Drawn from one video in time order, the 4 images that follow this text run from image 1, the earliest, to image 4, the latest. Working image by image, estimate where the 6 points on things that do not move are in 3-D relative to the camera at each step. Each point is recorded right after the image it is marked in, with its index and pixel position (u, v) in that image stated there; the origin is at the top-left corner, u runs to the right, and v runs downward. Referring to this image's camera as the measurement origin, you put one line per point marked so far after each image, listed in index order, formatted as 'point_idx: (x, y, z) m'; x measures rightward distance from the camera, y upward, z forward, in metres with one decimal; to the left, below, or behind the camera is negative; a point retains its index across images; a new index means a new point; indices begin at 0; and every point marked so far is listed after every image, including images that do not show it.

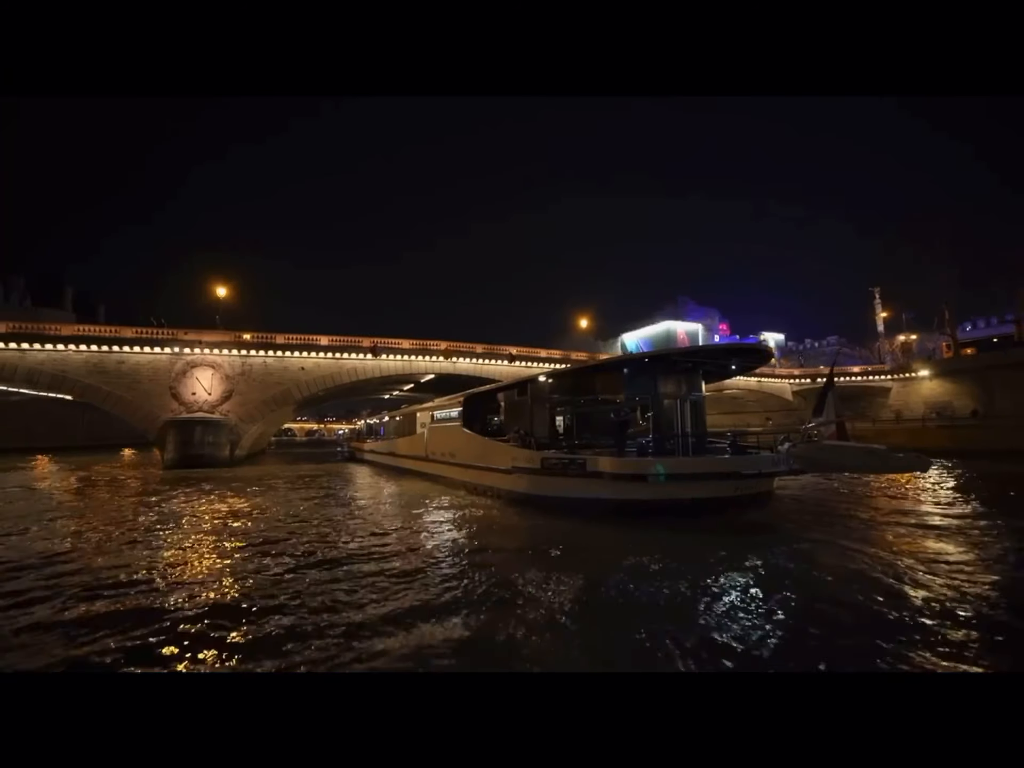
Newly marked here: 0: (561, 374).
0: (+1.8, +0.4, +17.1) m
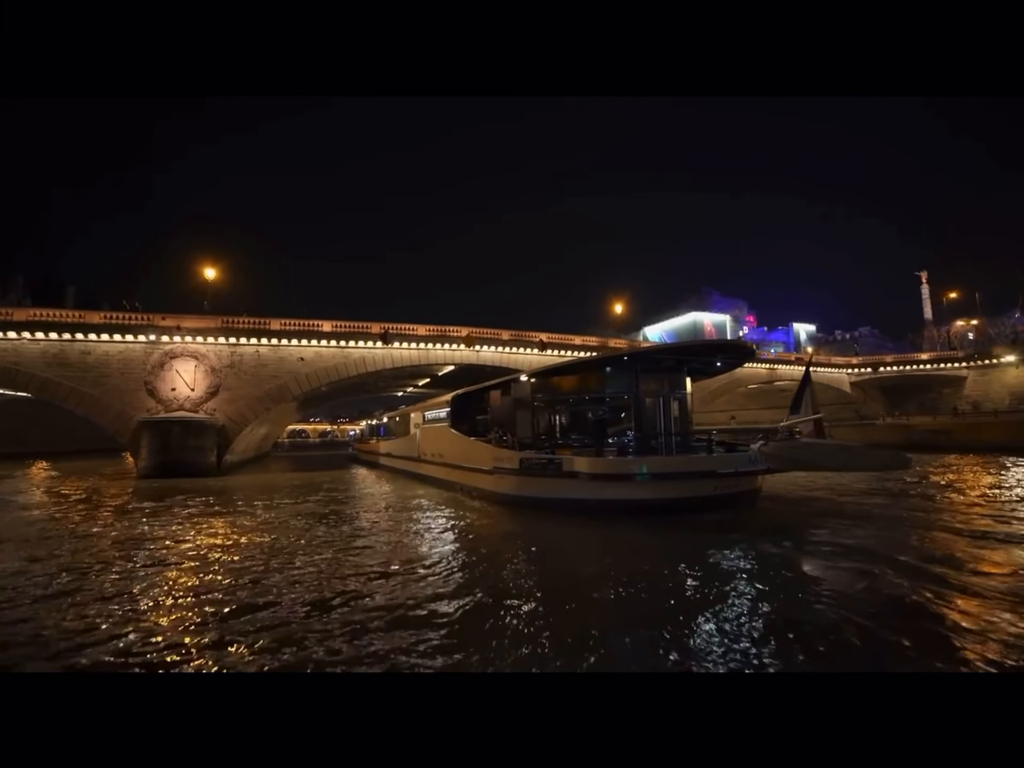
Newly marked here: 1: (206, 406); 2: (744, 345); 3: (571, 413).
0: (+1.0, +0.4, +16.8) m
1: (-11.5, -0.7, +19.6) m
2: (+6.6, +1.1, +14.5) m
3: (+2.1, -0.9, +16.7) m
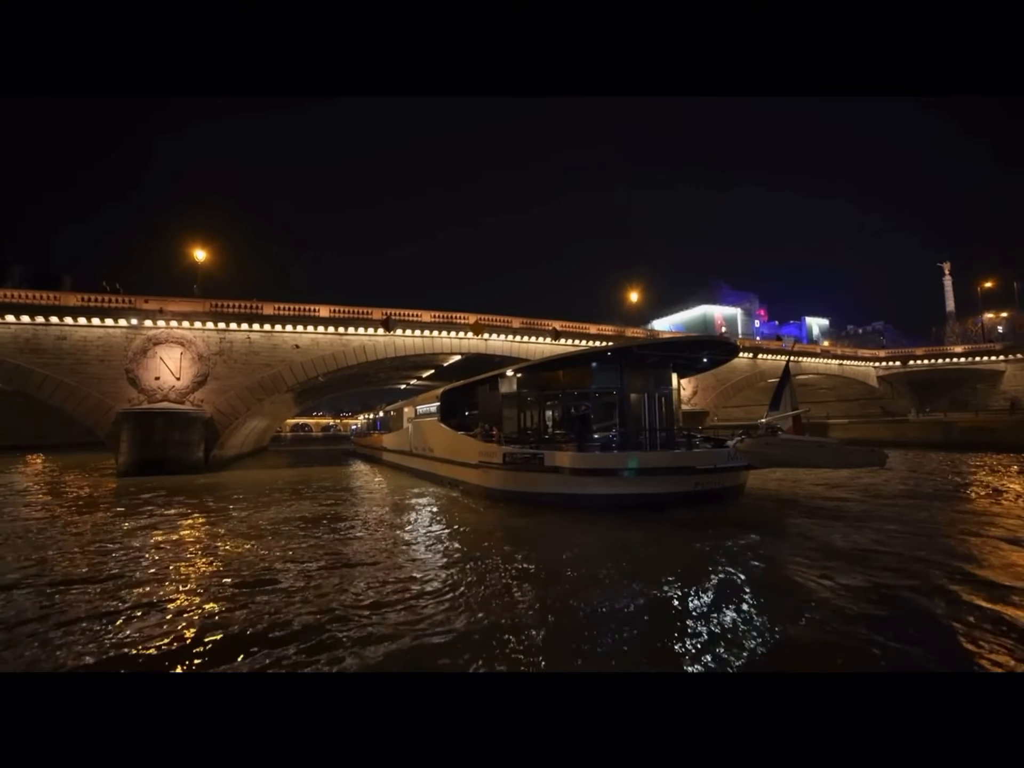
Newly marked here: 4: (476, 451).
0: (+0.4, +0.5, +16.7) m
1: (-12.1, -0.6, +19.5) m
2: (+6.0, +1.2, +14.4) m
3: (+1.5, -0.8, +16.6) m
4: (-1.2, -2.2, +16.5) m
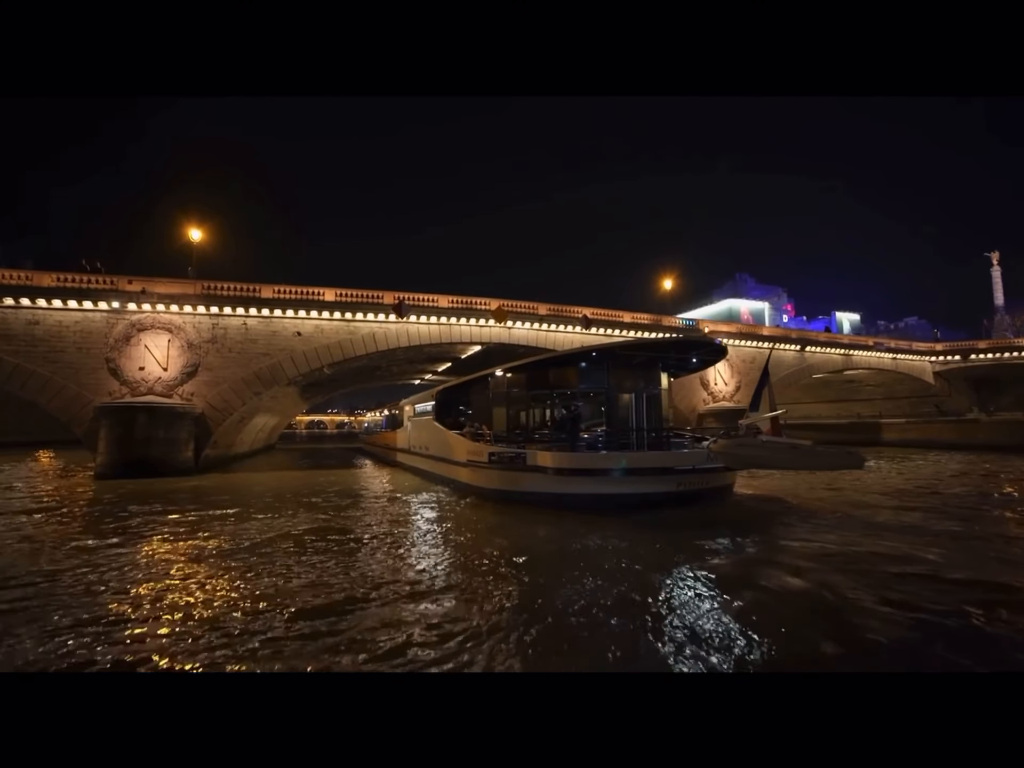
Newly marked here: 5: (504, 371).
0: (-0.2, +0.5, +16.5) m
1: (-12.6, -0.6, +19.4) m
2: (+5.3, +1.2, +14.2) m
3: (+0.9, -0.8, +16.4) m
4: (-1.8, -2.2, +16.3) m
5: (-0.5, +0.4, +17.0) m
